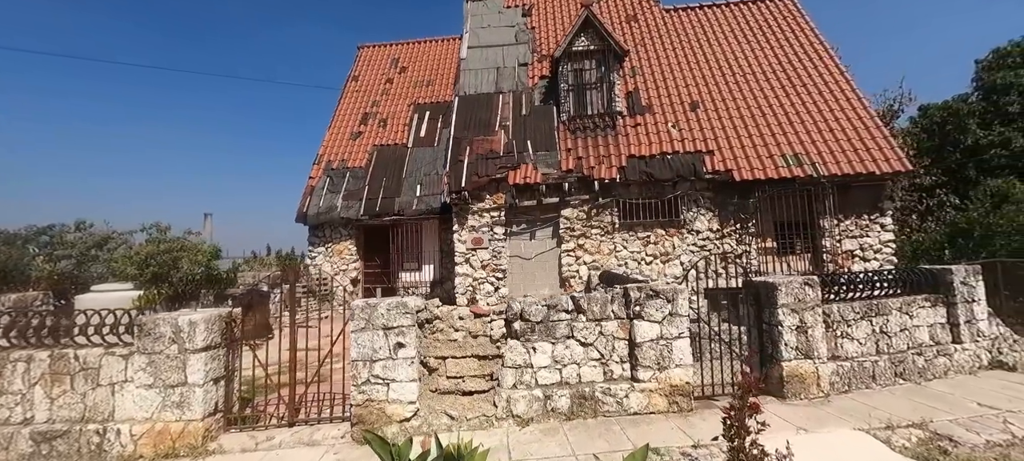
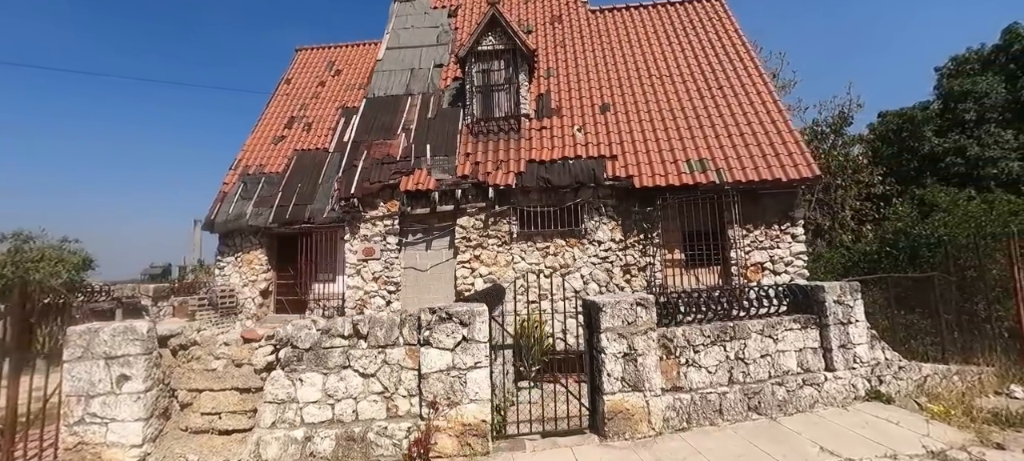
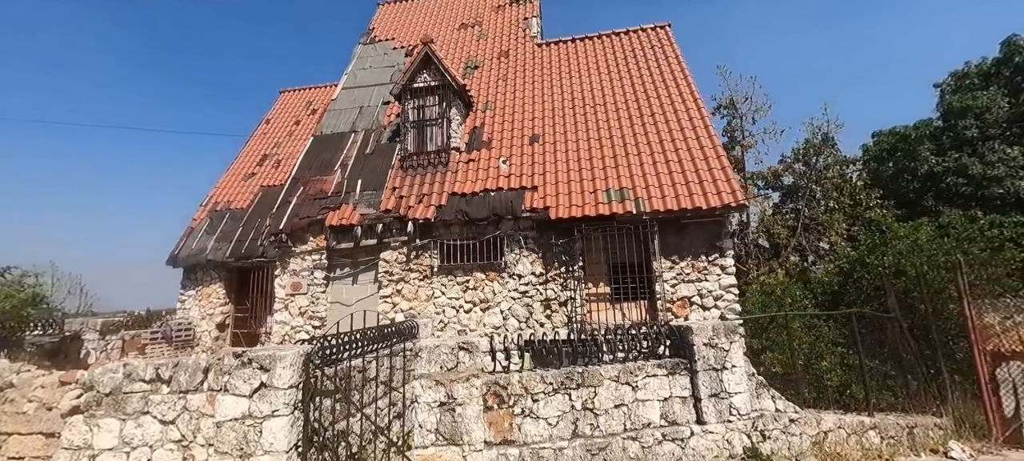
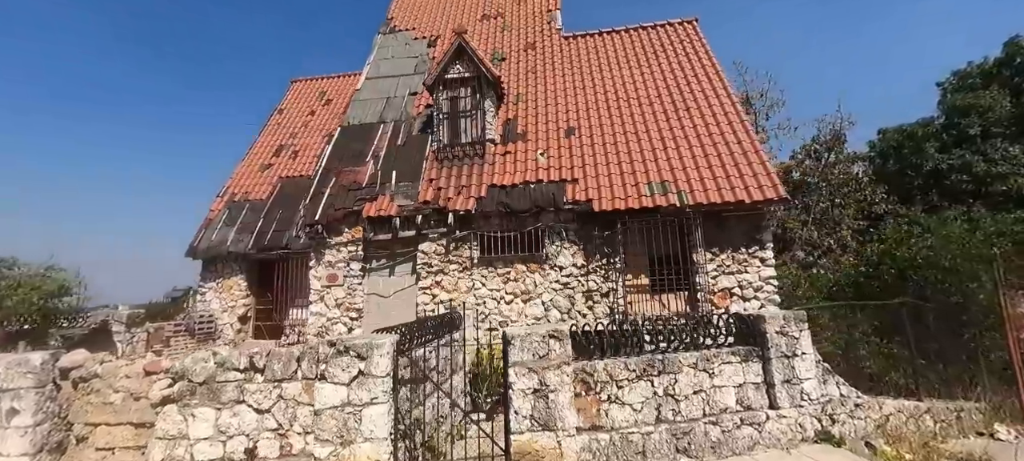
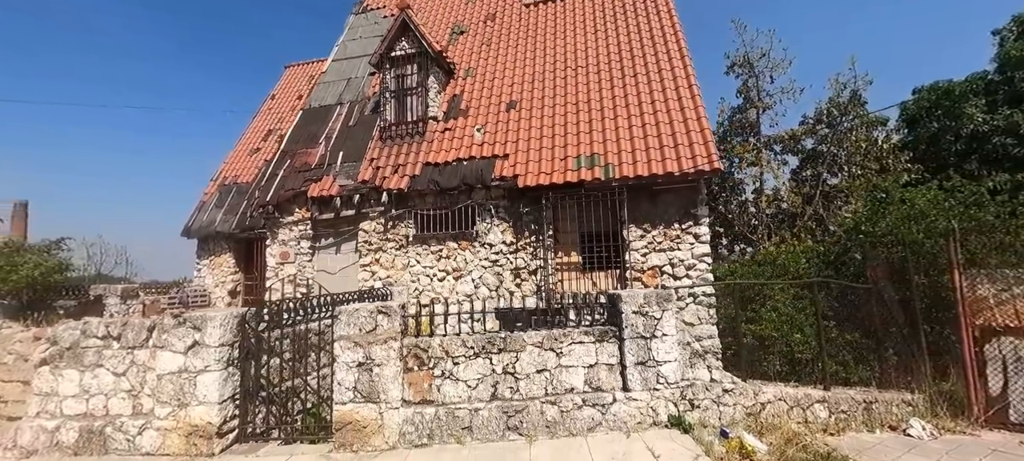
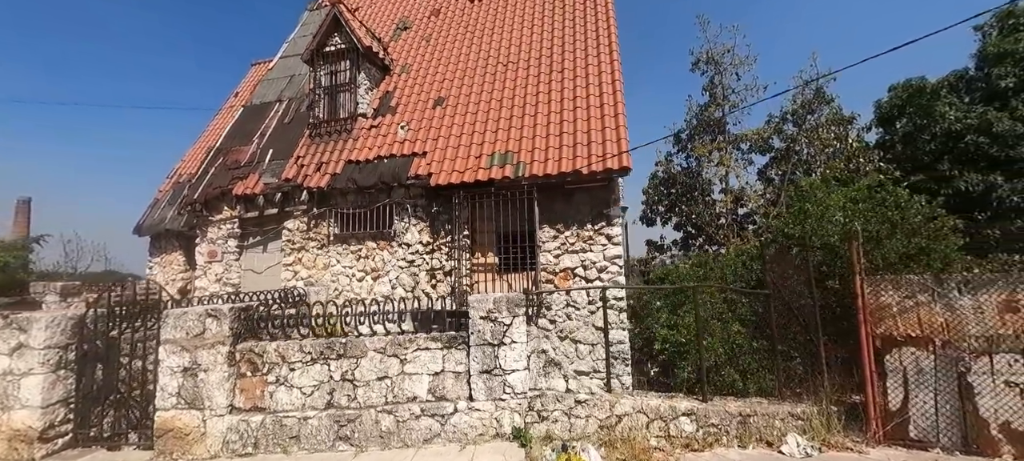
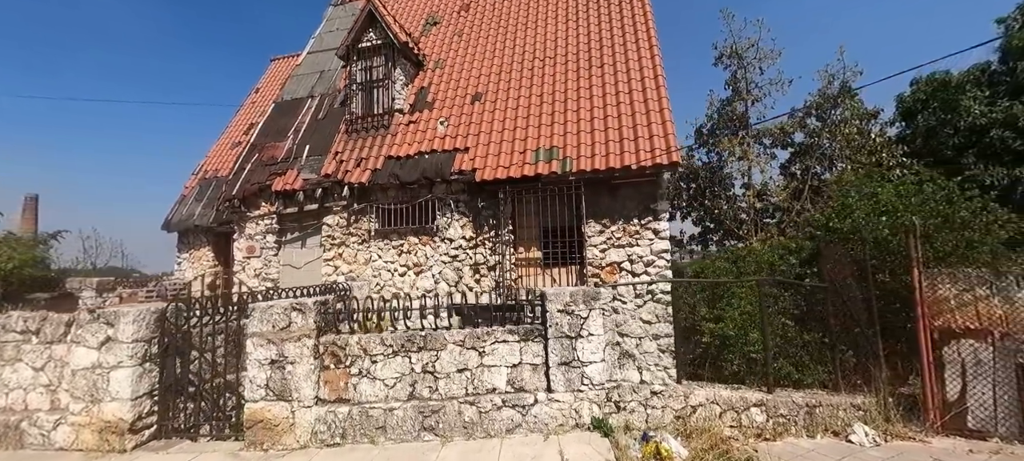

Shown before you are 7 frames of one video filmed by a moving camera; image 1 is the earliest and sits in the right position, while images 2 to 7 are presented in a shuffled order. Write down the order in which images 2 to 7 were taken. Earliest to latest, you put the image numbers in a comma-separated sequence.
2, 4, 3, 5, 7, 6
